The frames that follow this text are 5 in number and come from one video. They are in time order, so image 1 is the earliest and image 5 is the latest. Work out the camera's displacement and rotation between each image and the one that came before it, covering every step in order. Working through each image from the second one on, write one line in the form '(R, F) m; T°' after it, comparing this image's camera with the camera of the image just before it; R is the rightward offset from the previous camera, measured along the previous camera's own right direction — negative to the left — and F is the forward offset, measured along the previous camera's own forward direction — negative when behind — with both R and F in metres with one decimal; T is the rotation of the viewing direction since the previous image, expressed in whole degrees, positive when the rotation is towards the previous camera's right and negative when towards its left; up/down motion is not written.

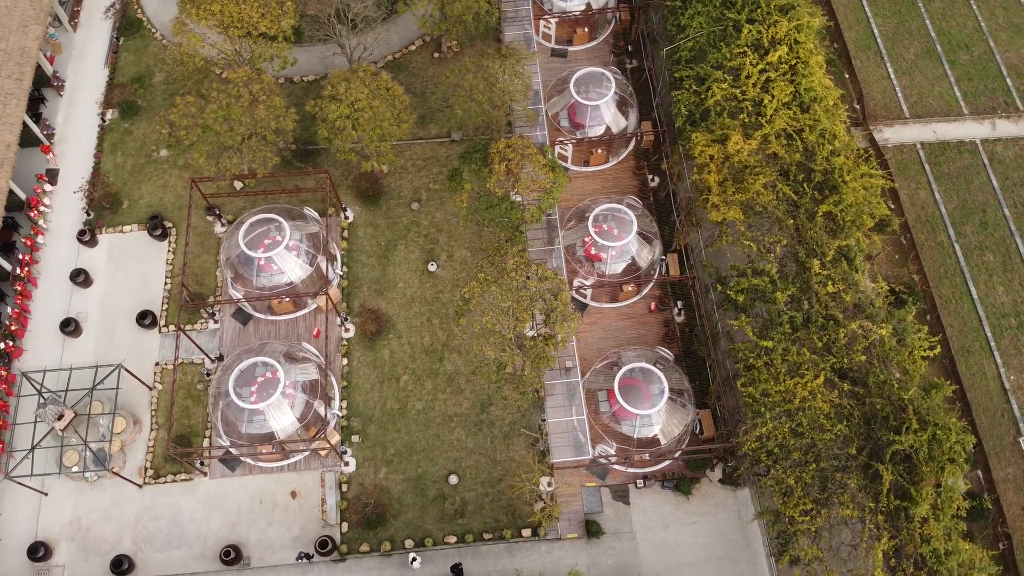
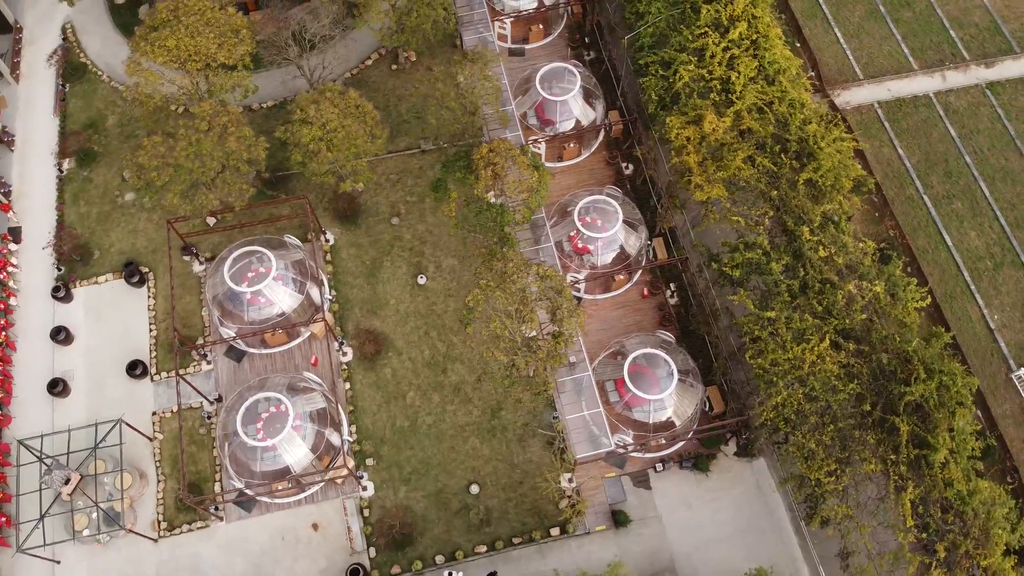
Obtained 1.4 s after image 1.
(-1.6, +0.1) m; +3°
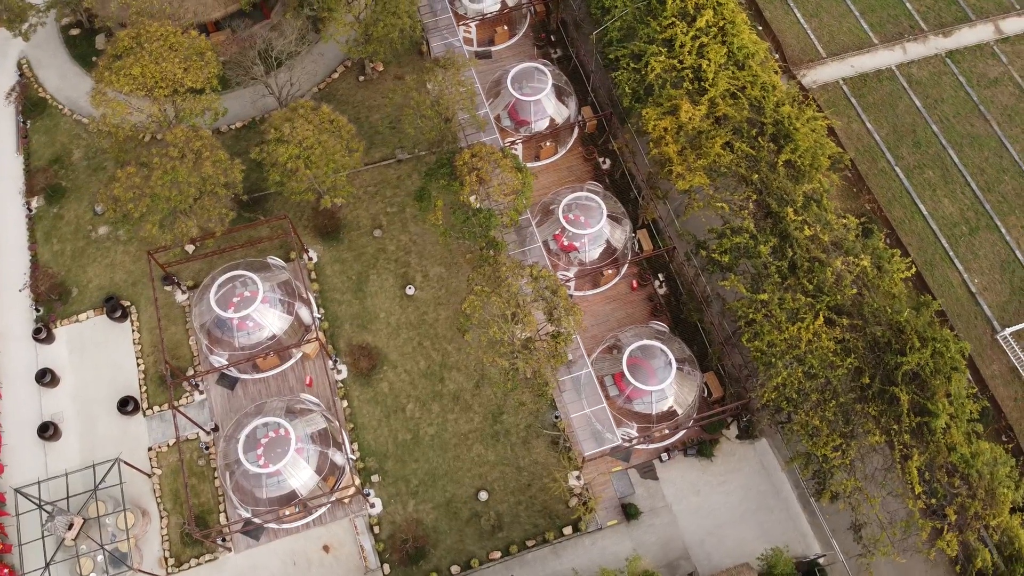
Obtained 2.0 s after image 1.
(-0.8, +0.1) m; +2°
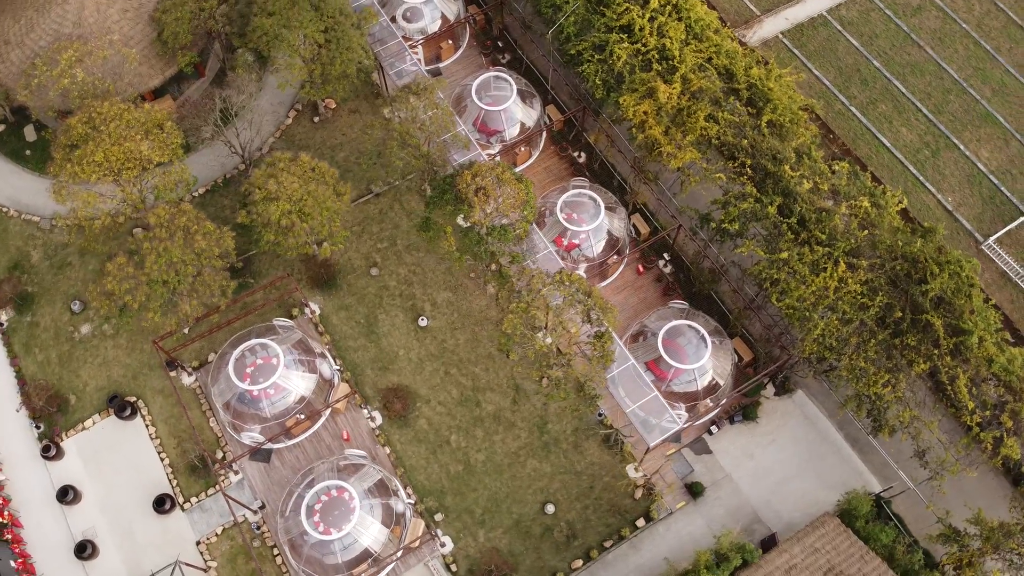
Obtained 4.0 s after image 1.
(-3.5, +0.4) m; +6°
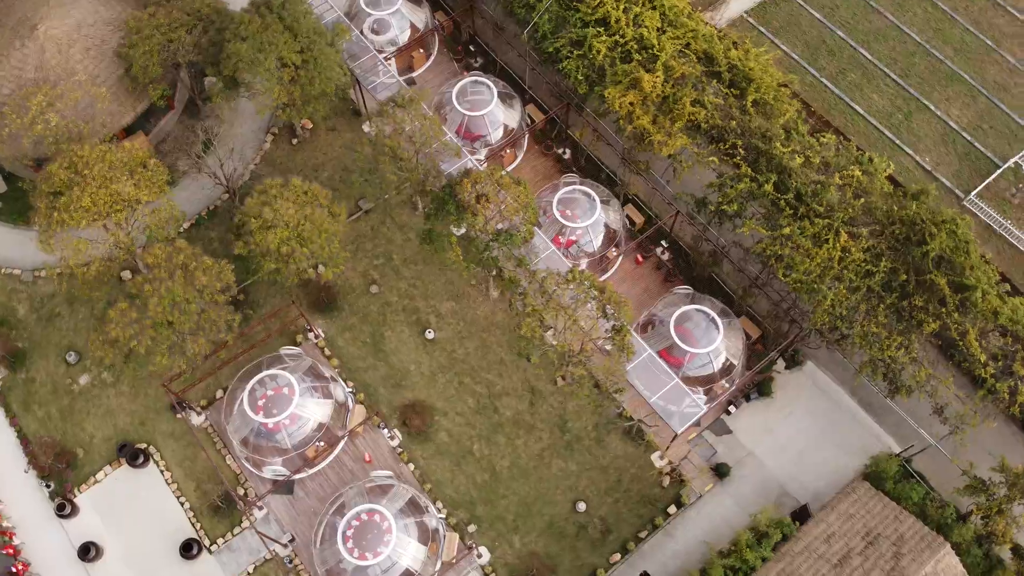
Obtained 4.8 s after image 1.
(-1.7, +0.1) m; +3°
